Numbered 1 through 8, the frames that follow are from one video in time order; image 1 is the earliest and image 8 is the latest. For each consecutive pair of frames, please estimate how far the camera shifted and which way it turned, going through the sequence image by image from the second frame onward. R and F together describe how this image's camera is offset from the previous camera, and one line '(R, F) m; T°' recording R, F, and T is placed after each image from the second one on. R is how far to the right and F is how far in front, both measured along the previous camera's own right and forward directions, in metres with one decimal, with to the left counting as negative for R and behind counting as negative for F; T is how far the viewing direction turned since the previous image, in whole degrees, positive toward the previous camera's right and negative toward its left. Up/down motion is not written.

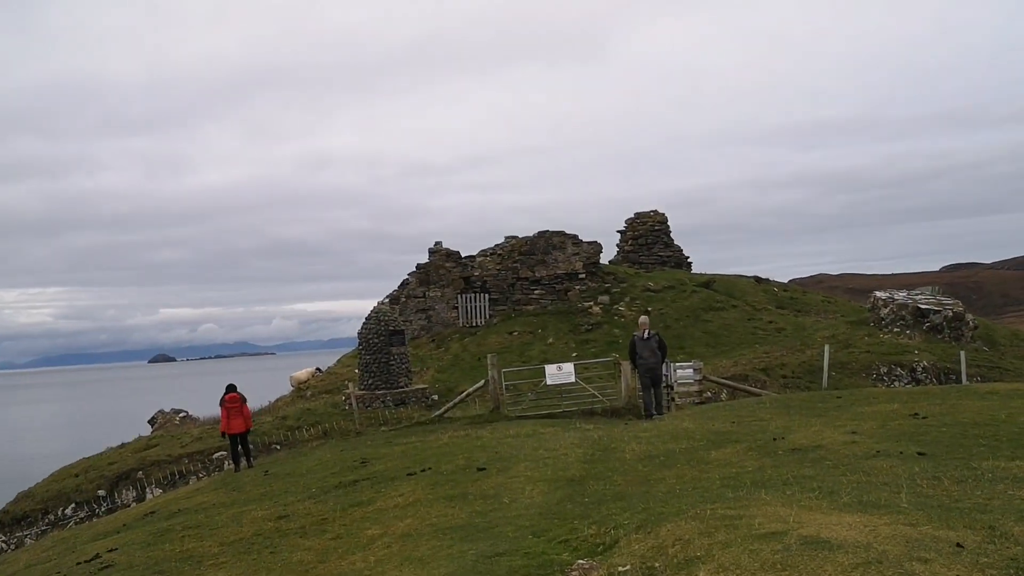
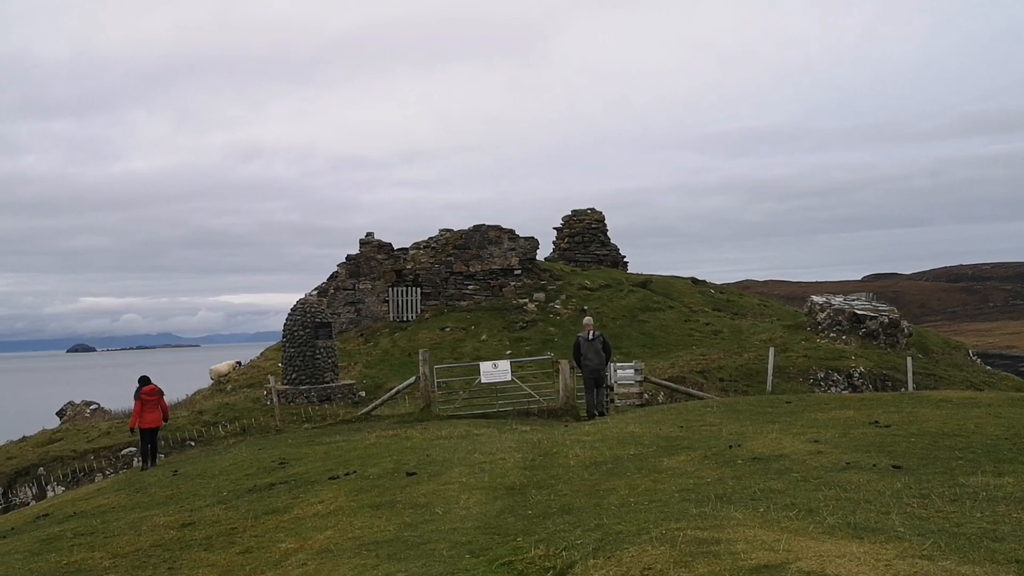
(-0.1, +1.3) m; +5°
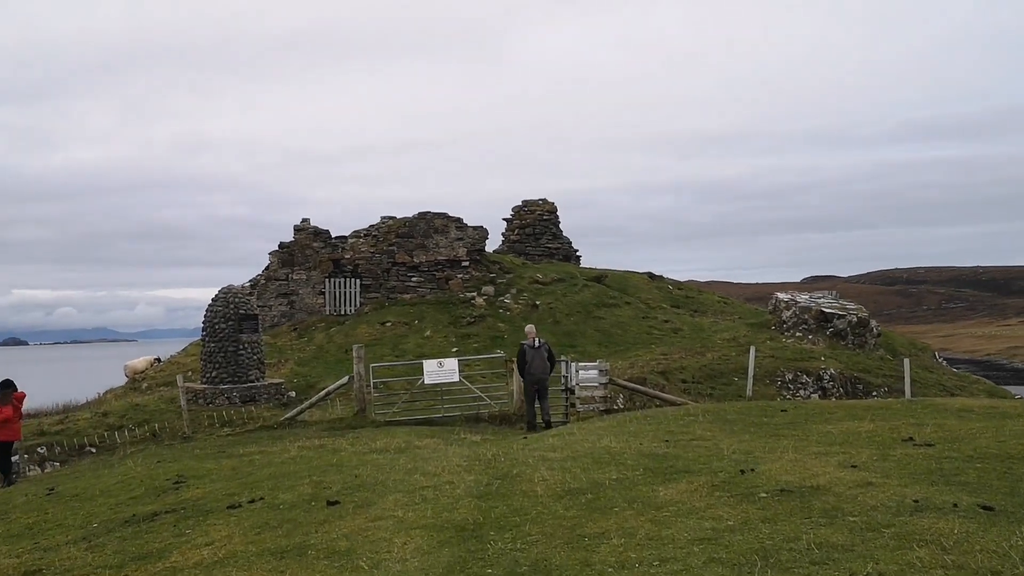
(-0.1, +2.9) m; +4°
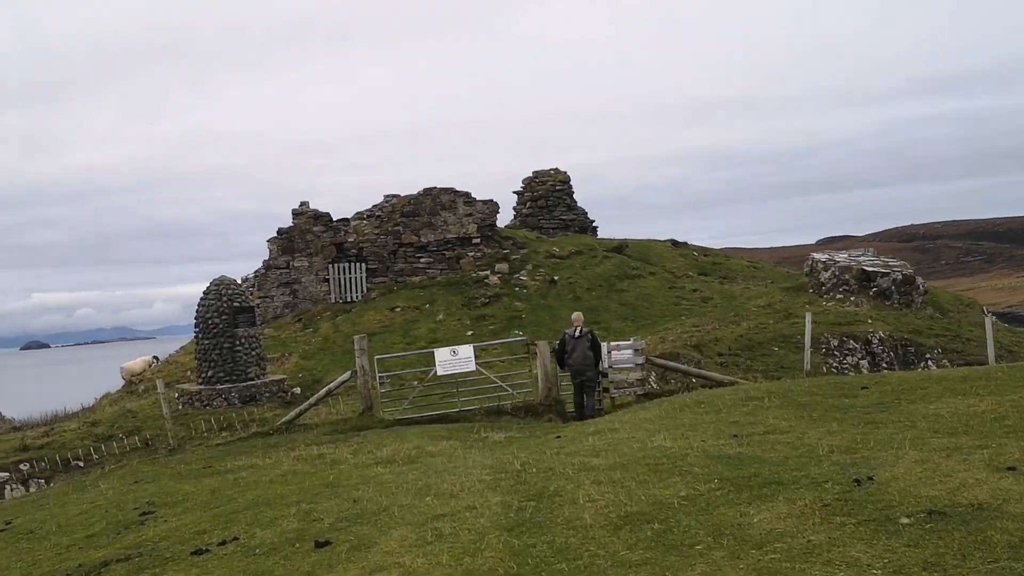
(-0.1, +2.5) m; -1°
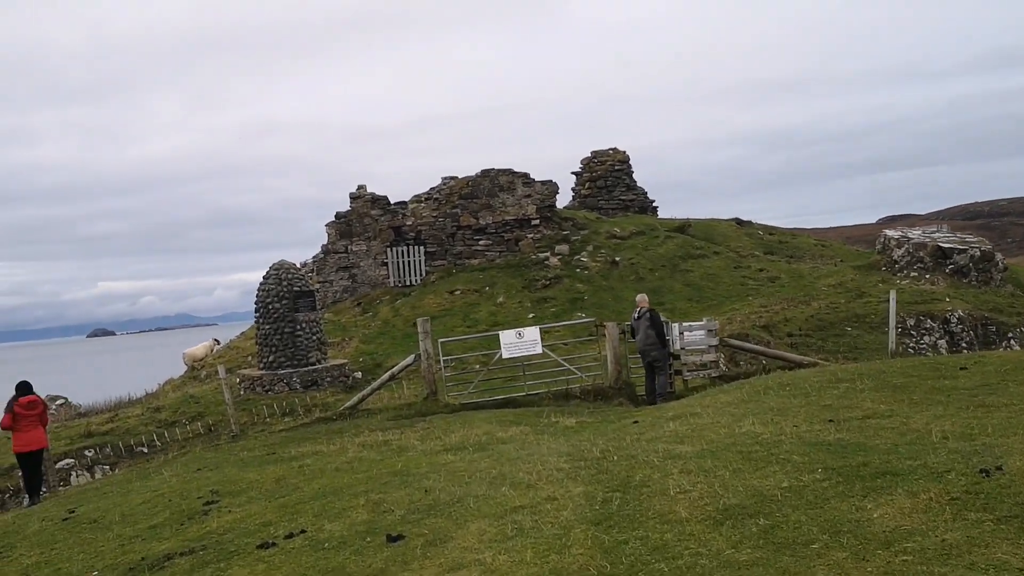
(-0.3, +0.6) m; -4°
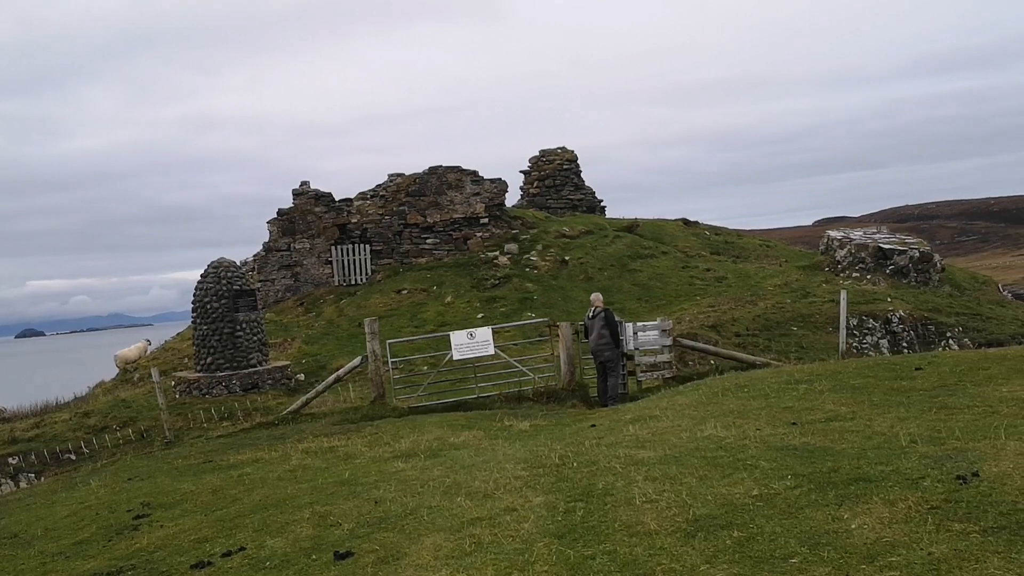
(-0.1, +0.4) m; +4°
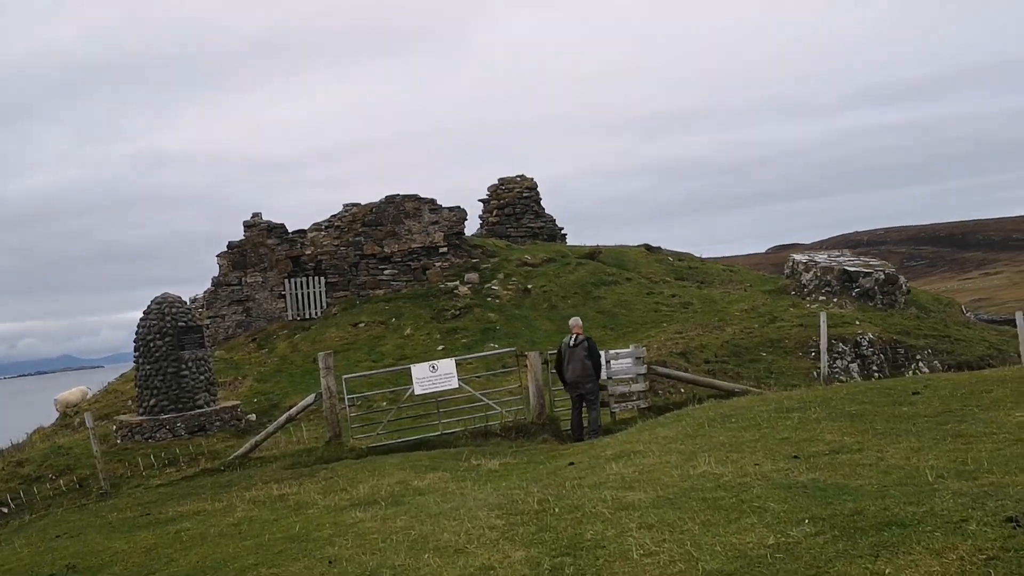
(-0.1, +1.0) m; +3°
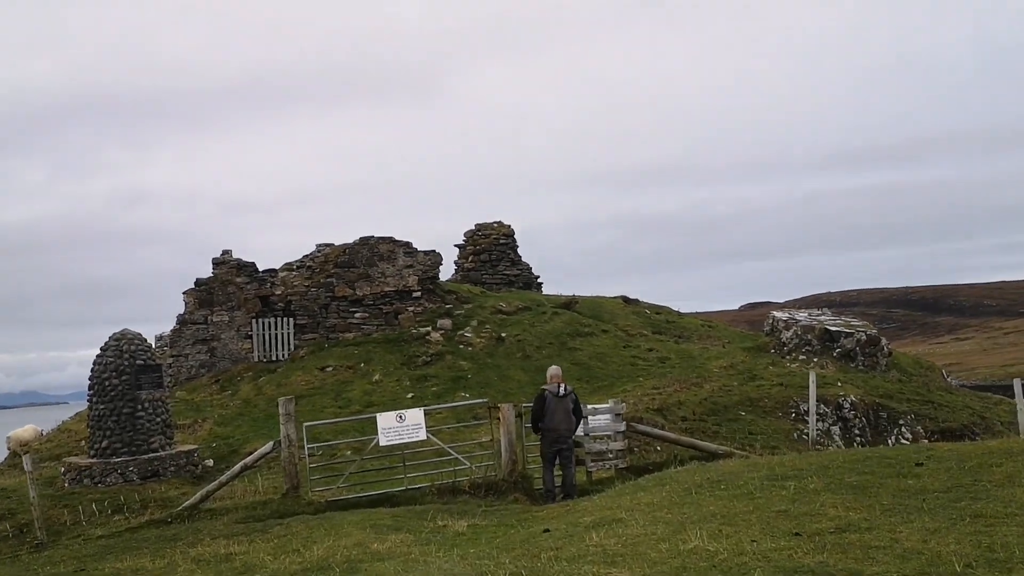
(0.0, +0.8) m; +2°
